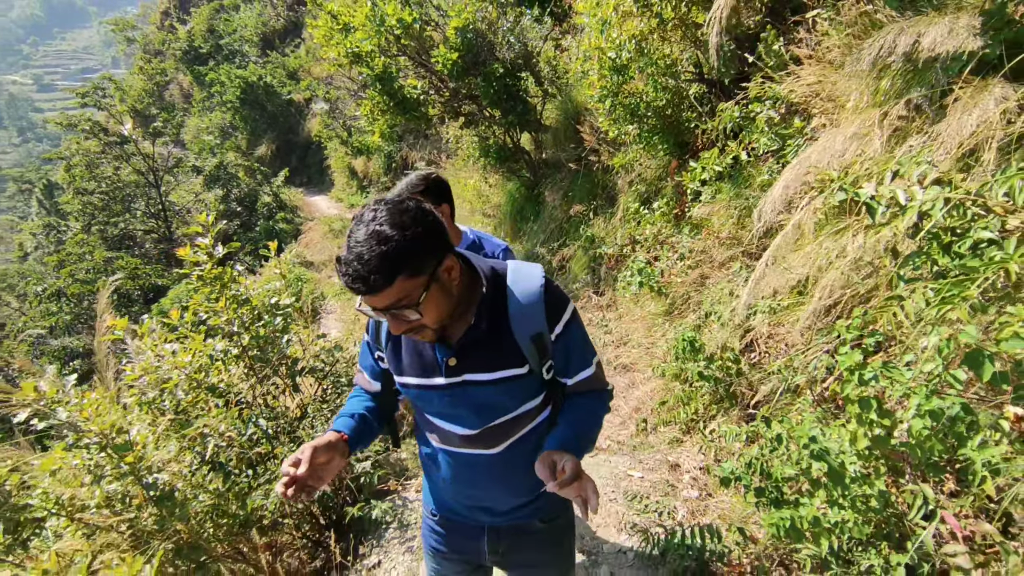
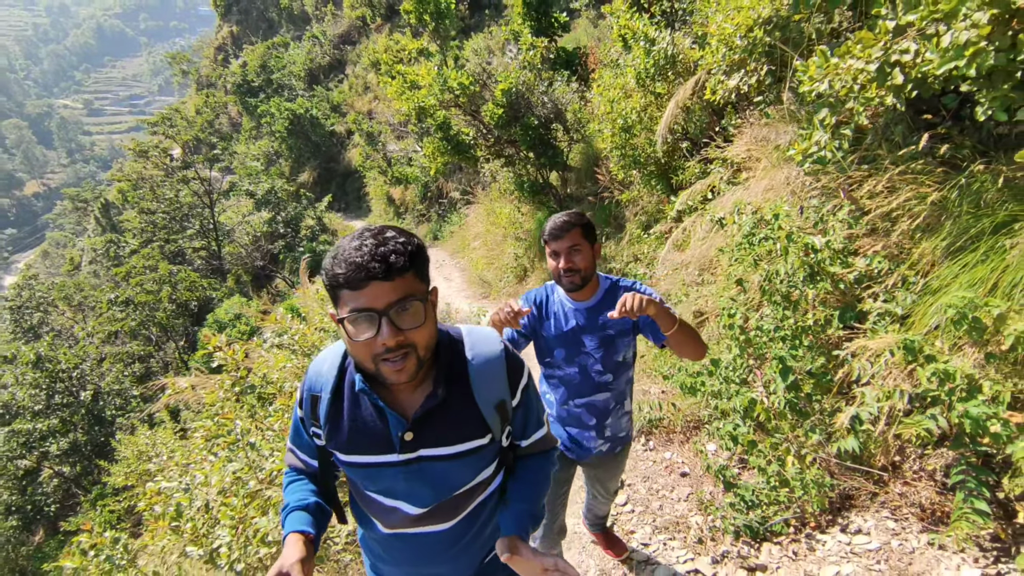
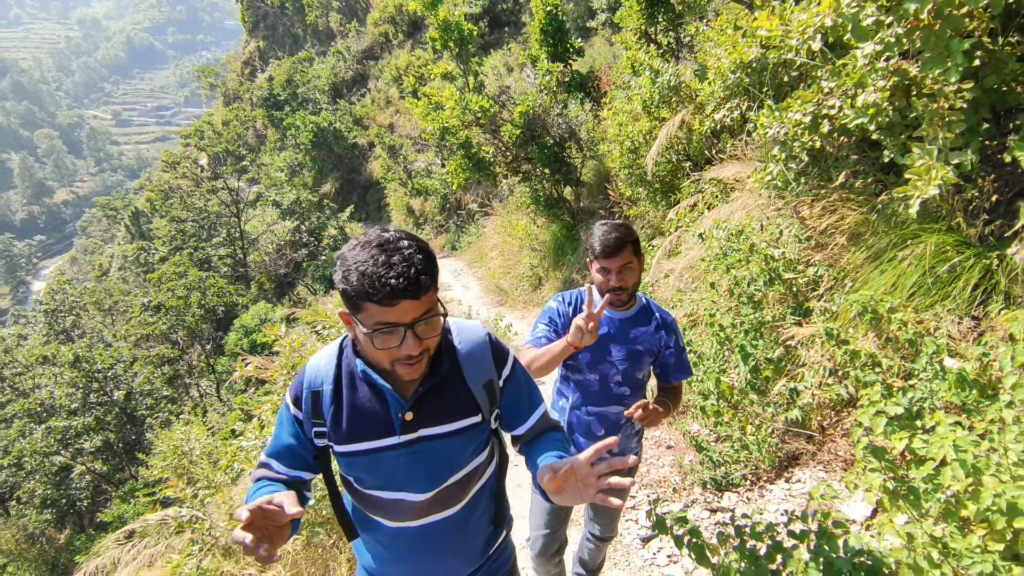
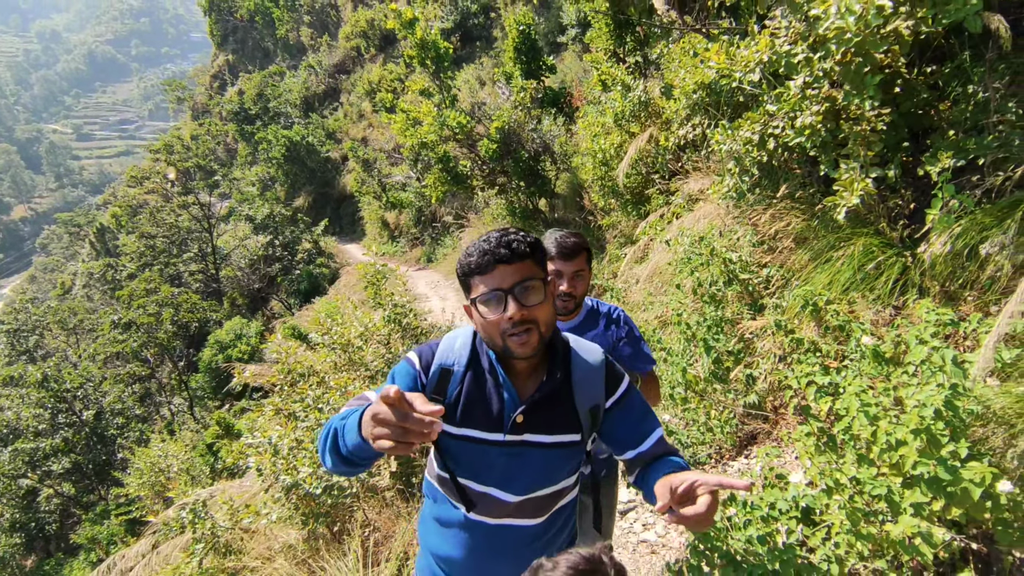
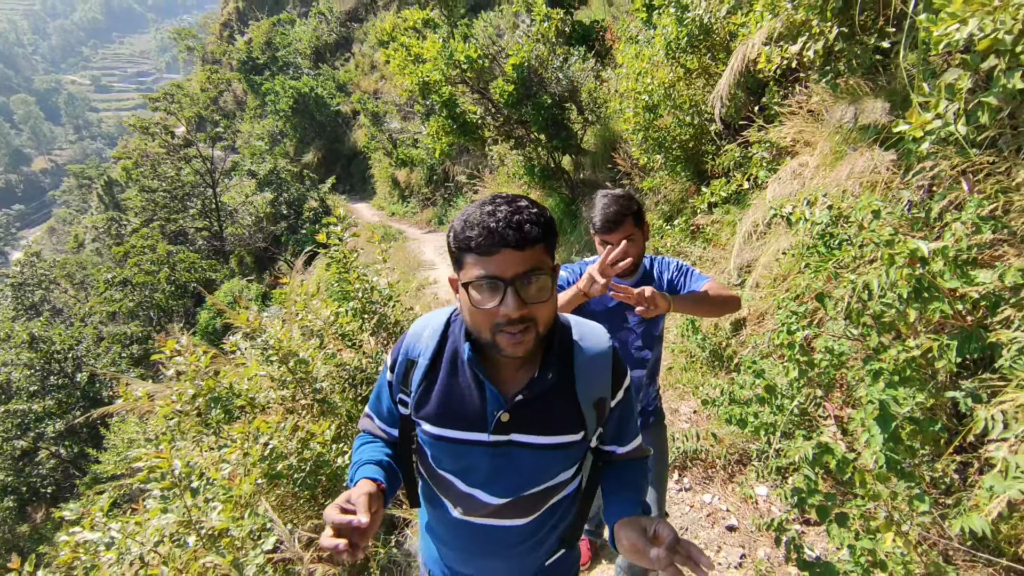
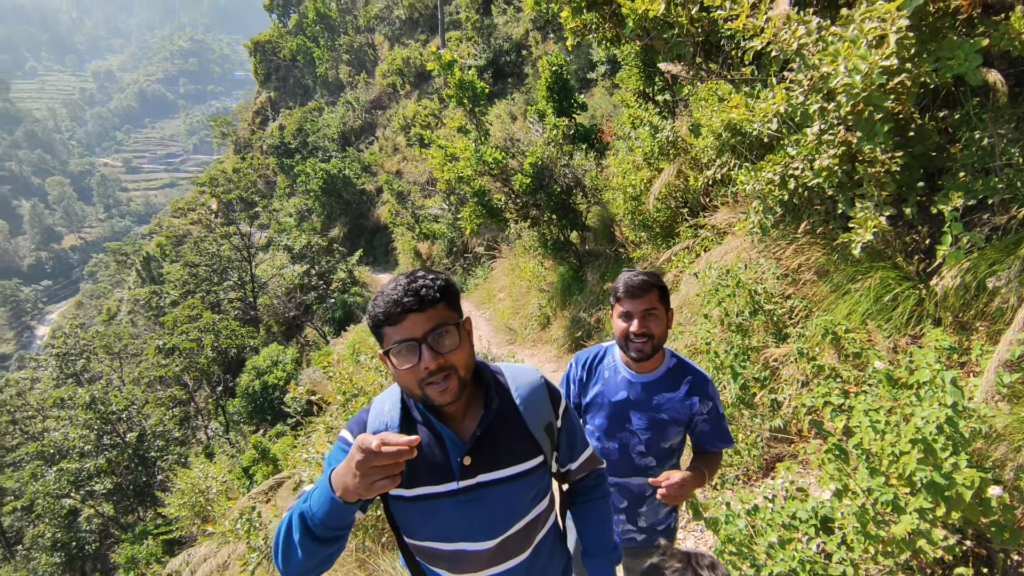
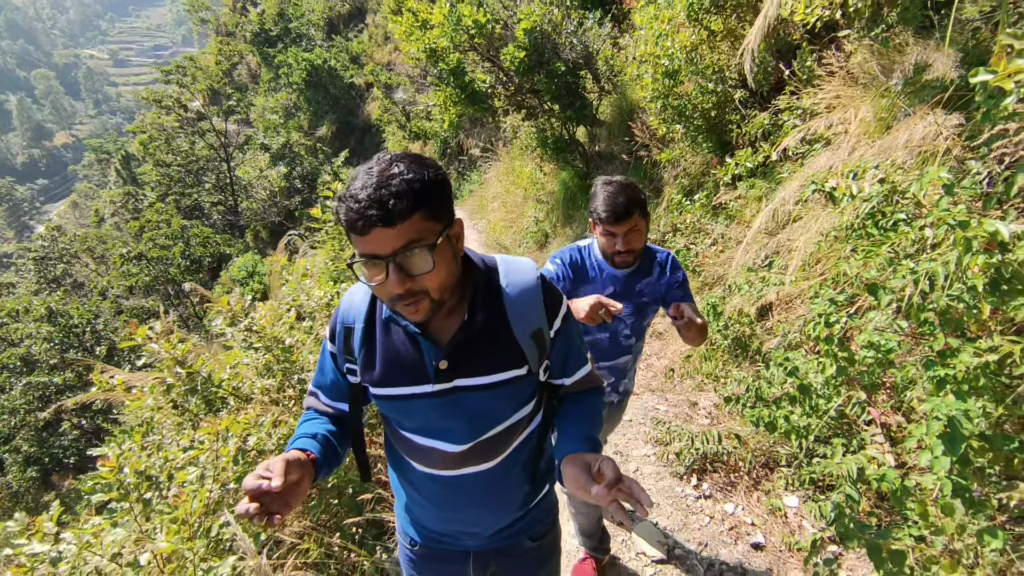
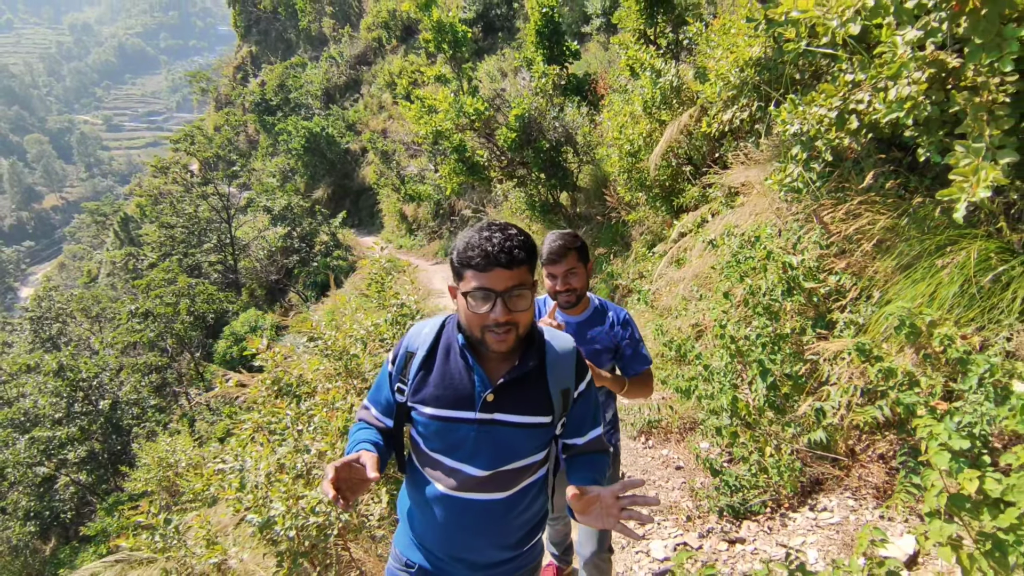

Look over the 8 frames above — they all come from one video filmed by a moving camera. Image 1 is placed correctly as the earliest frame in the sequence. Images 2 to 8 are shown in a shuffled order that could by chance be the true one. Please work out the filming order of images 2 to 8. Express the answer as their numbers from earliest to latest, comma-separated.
7, 5, 2, 8, 3, 4, 6
